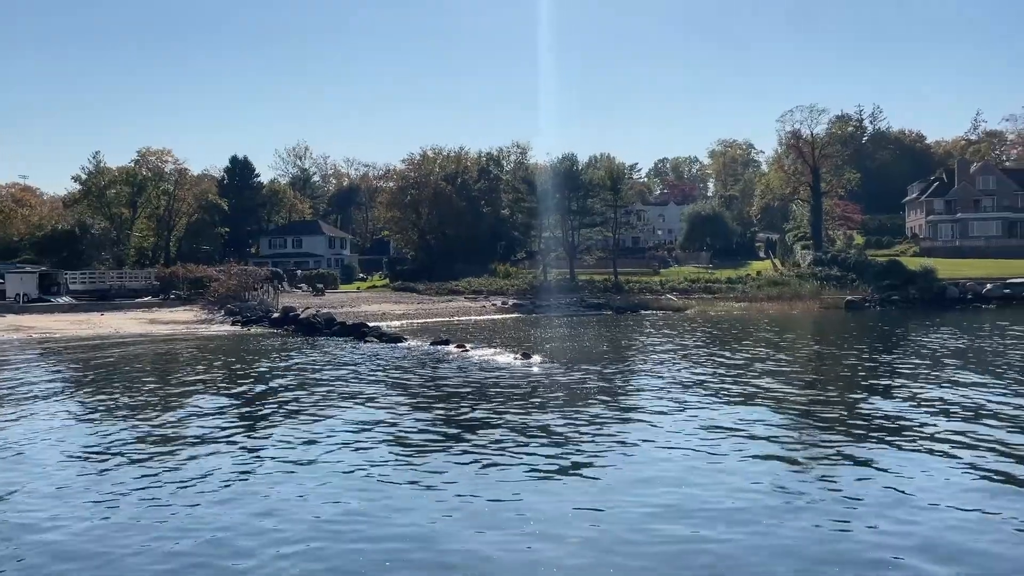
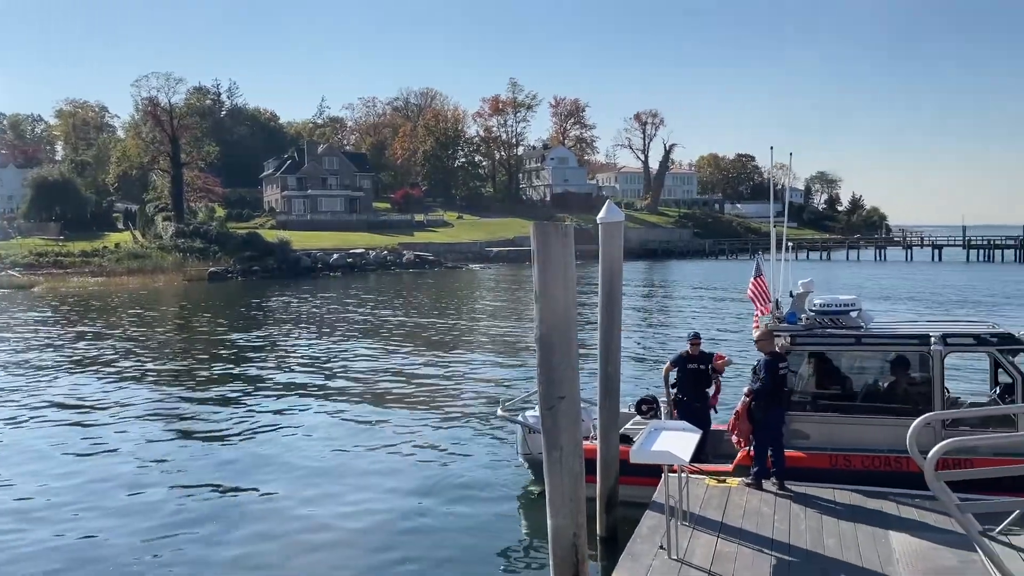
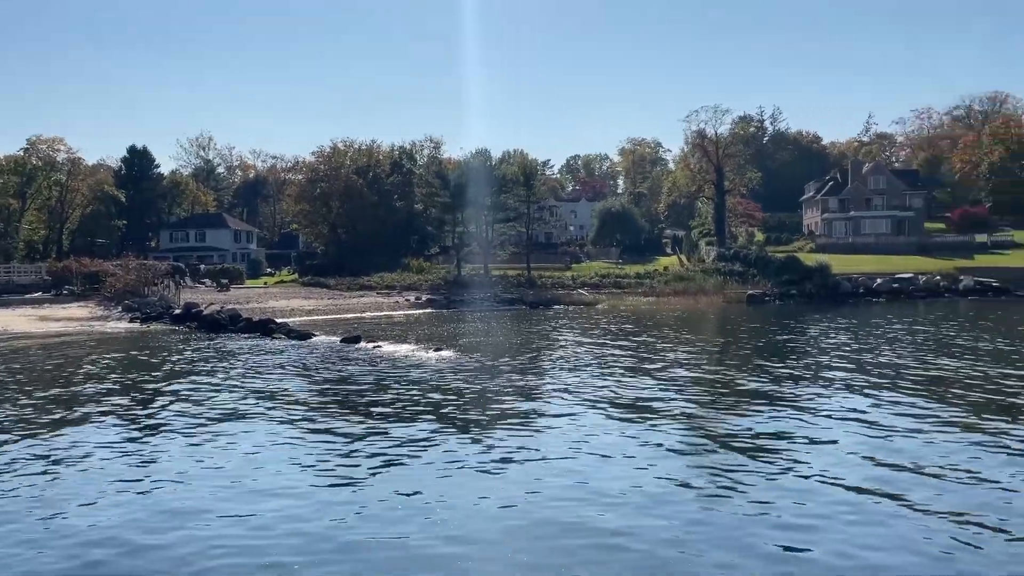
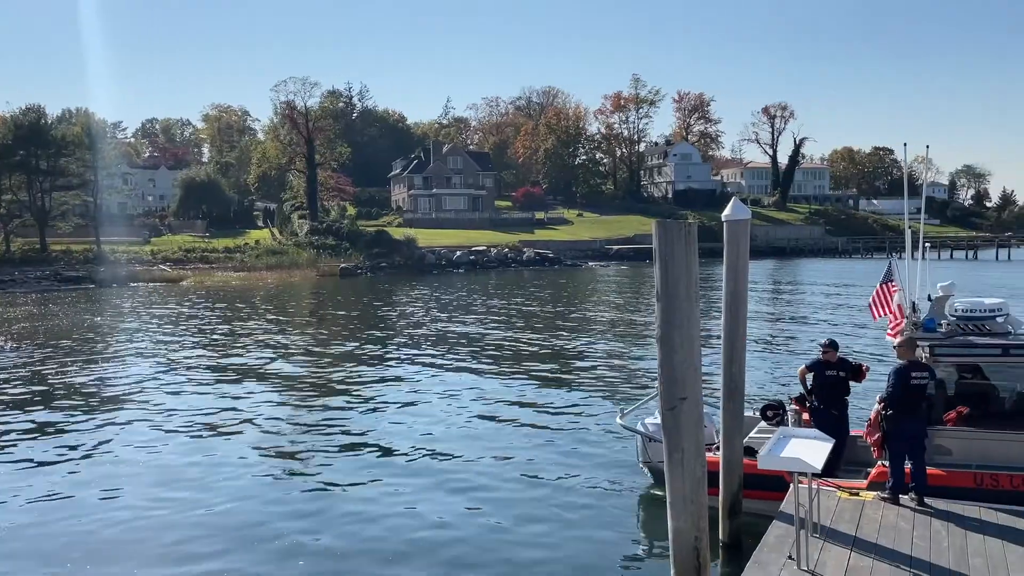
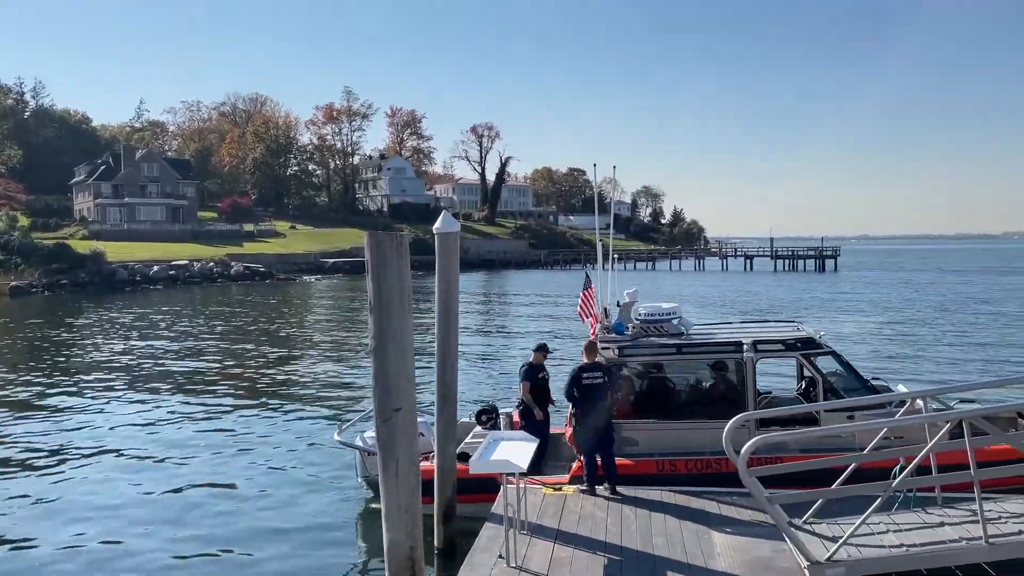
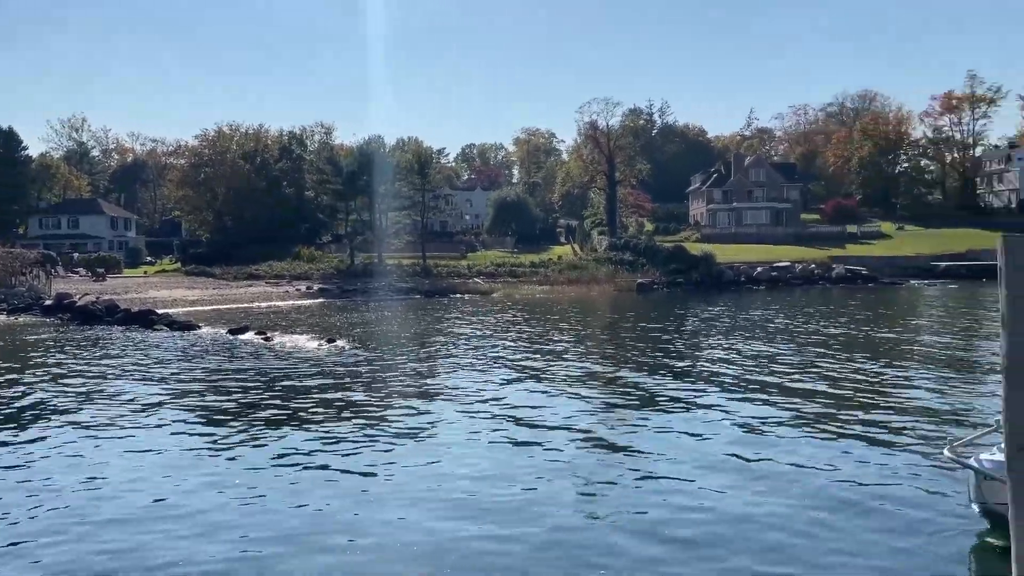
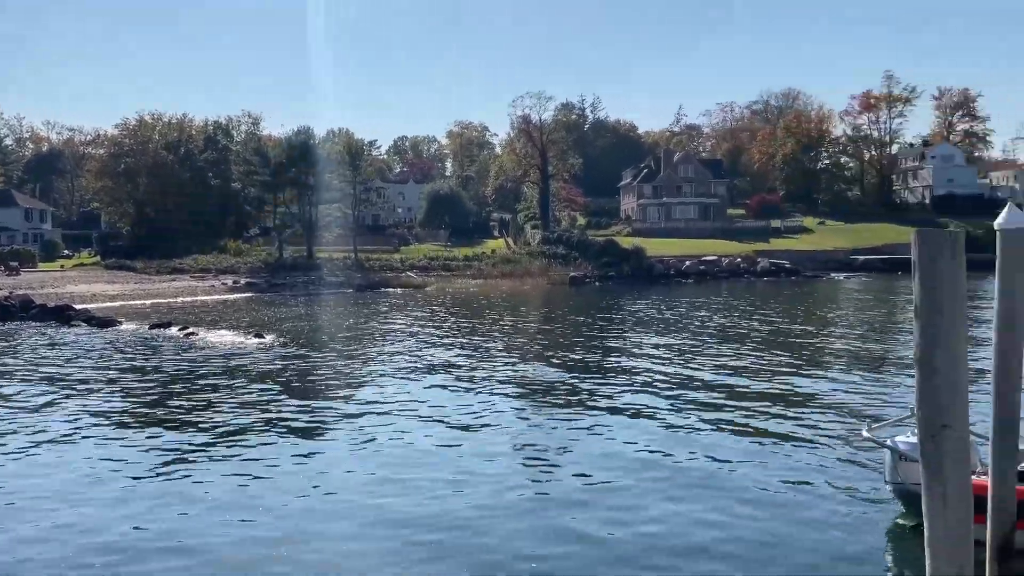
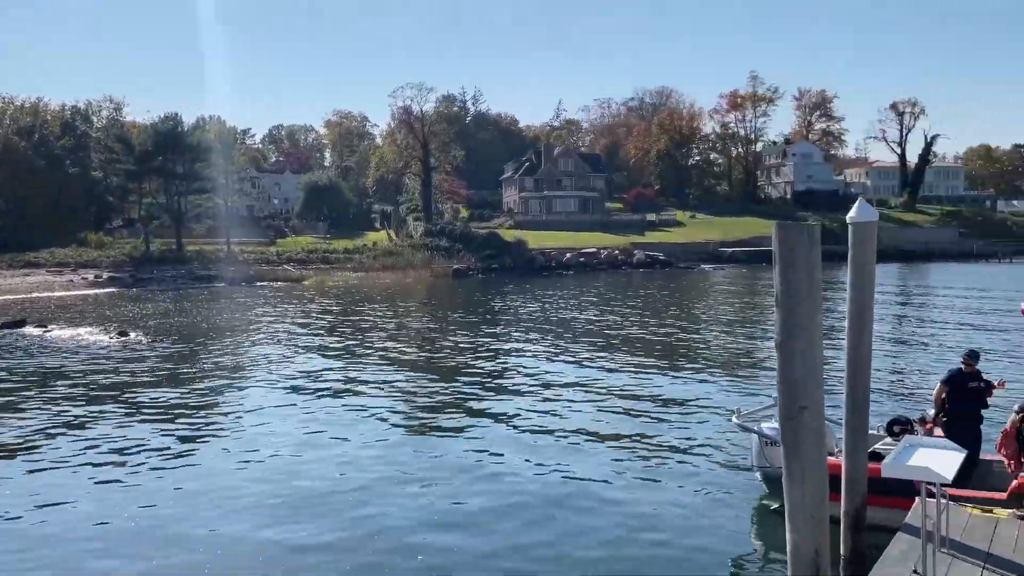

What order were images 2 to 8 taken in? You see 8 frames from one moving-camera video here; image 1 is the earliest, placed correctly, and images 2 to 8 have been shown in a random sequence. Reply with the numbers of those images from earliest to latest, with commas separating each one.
3, 6, 7, 8, 4, 2, 5
